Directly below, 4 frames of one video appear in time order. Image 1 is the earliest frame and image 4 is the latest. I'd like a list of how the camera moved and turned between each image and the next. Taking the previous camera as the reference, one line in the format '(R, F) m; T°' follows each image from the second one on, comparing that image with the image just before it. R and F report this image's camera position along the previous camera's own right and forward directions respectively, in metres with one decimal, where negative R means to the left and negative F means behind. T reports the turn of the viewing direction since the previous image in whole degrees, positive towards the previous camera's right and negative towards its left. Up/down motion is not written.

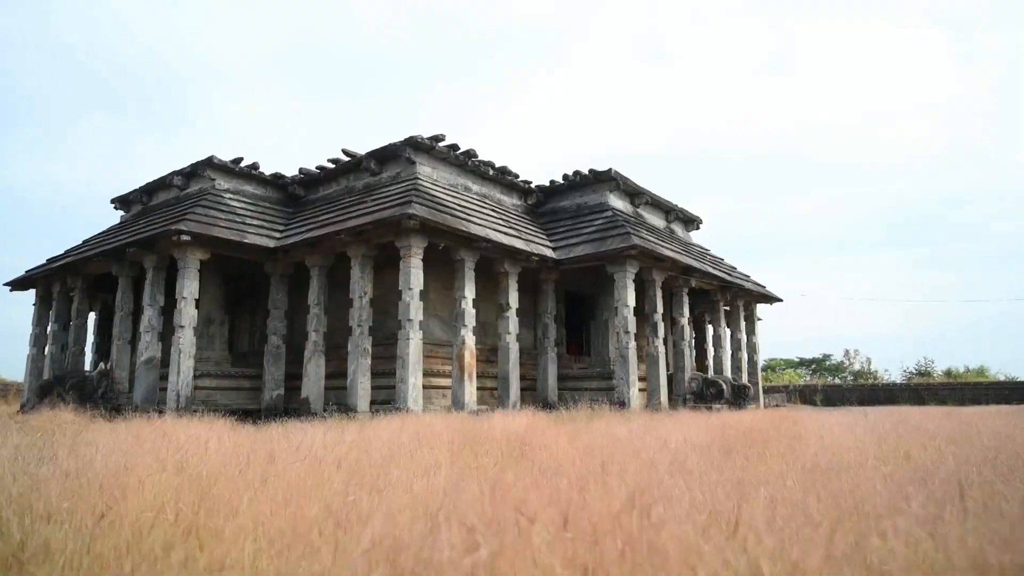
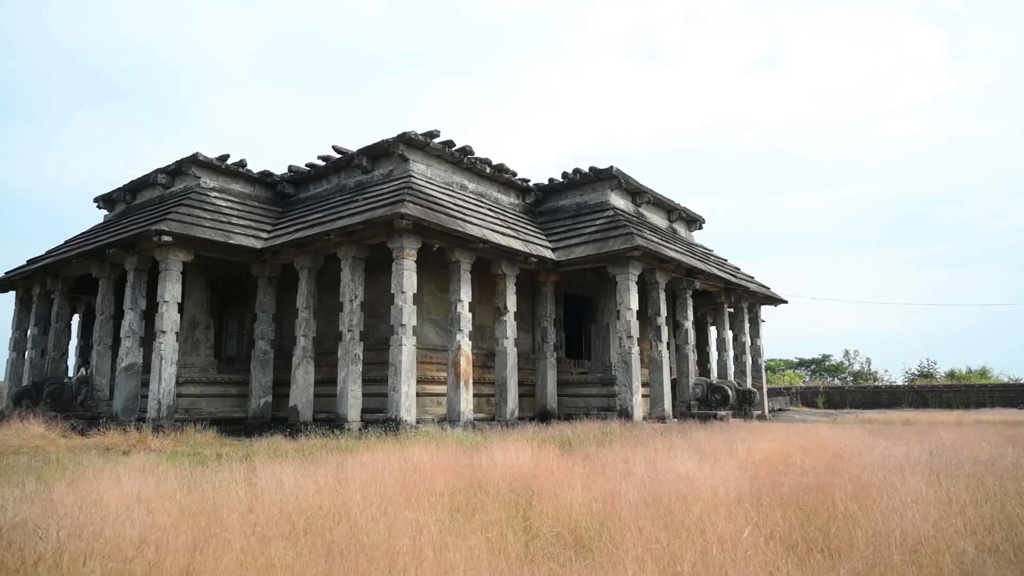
(0.0, +0.6) m; 0°
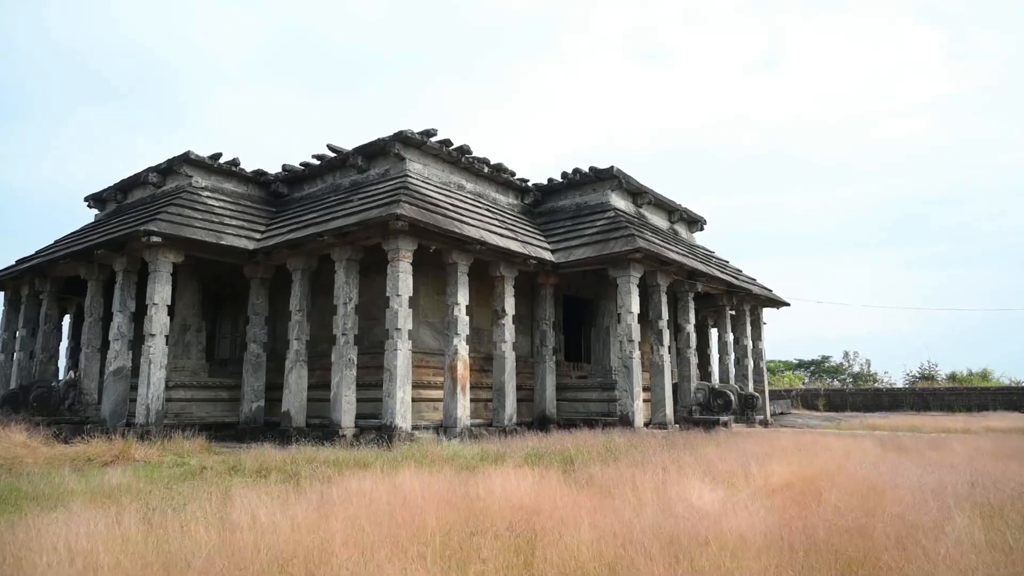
(0.0, +0.3) m; 0°
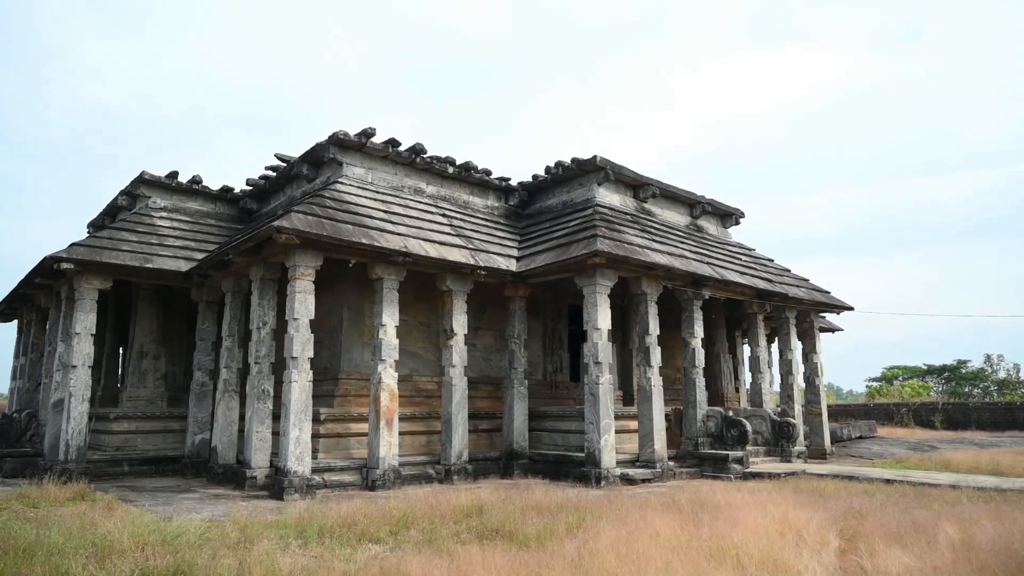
(+2.8, +2.0) m; -10°
